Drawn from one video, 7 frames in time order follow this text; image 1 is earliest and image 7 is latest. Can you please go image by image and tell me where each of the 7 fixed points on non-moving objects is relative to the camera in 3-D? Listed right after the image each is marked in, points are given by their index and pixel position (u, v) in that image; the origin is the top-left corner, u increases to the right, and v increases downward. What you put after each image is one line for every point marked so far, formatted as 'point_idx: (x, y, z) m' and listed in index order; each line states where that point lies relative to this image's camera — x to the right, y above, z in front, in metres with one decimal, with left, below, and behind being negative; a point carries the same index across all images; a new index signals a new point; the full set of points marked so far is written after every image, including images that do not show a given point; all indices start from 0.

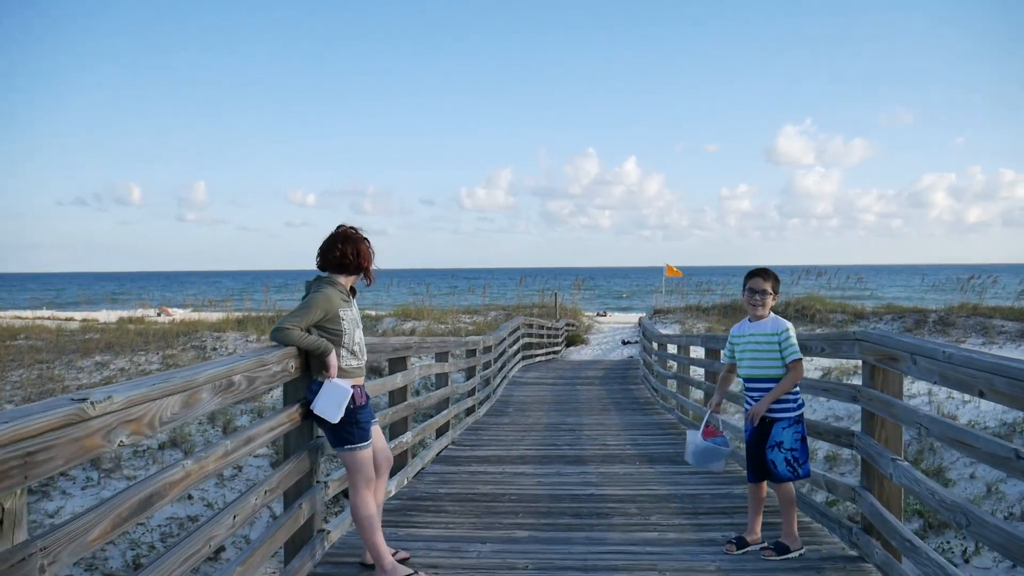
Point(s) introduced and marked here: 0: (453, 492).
0: (-0.4, -1.3, +4.3) m
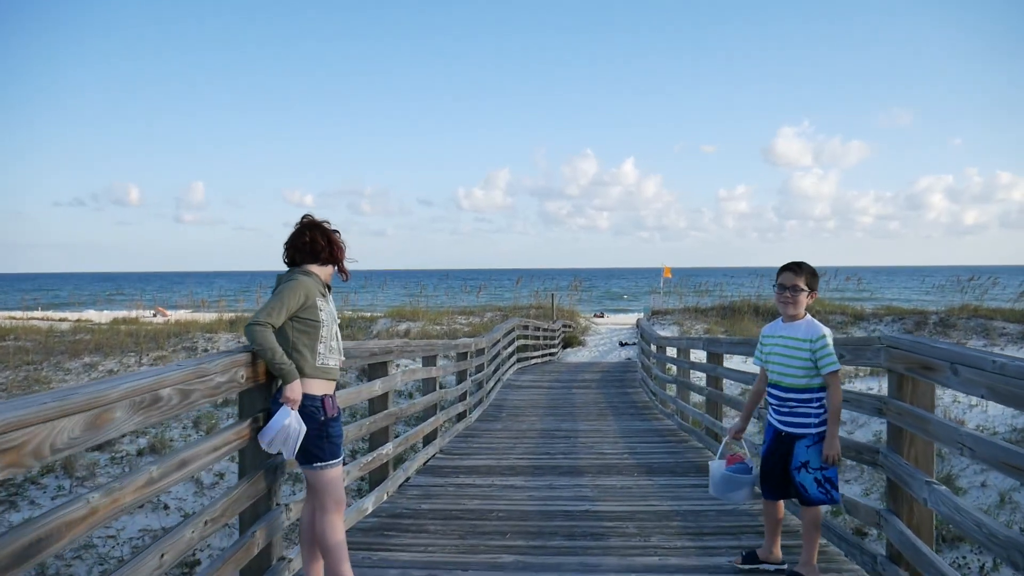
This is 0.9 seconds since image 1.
0: (-0.4, -1.3, +4.0) m
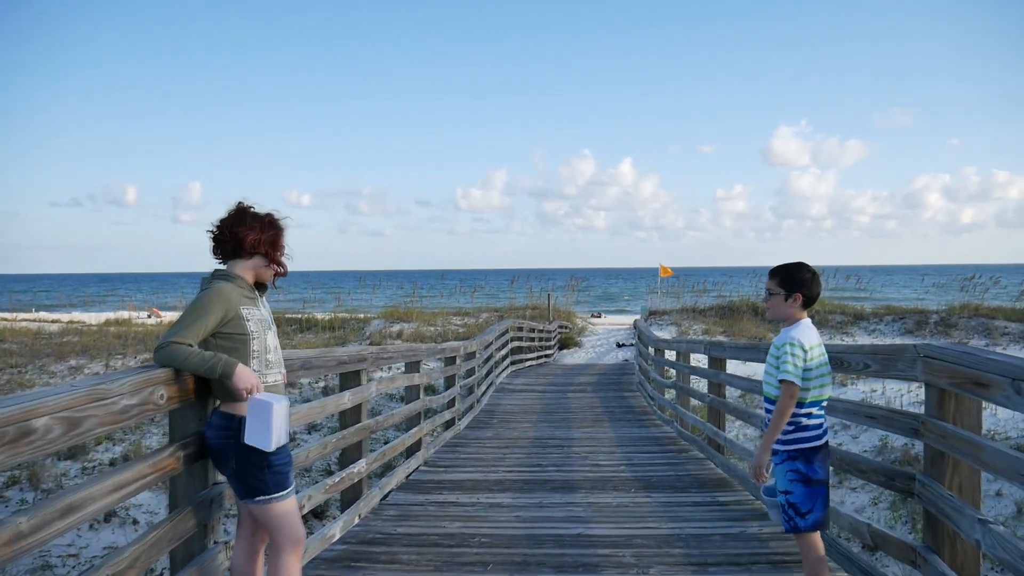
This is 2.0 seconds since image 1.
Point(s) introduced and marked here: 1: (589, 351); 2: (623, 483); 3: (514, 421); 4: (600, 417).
0: (-0.5, -1.3, +3.6) m
1: (+2.2, -1.8, +19.3) m
2: (+0.8, -1.4, +4.8) m
3: (0.0, -1.6, +8.1) m
4: (+1.1, -1.6, +8.3) m
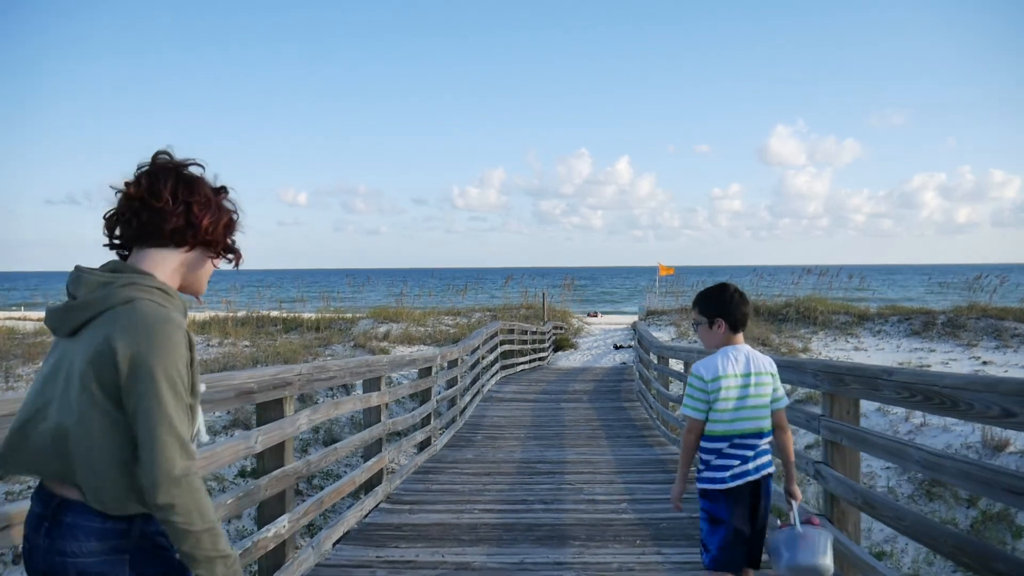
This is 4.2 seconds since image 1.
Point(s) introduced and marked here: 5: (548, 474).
0: (-0.6, -1.3, +2.7) m
1: (+2.0, -1.7, +18.4) m
2: (+0.6, -1.4, +3.9) m
3: (-0.1, -1.6, +7.1) m
4: (+0.9, -1.6, +7.4) m
5: (+0.3, -1.5, +5.4) m
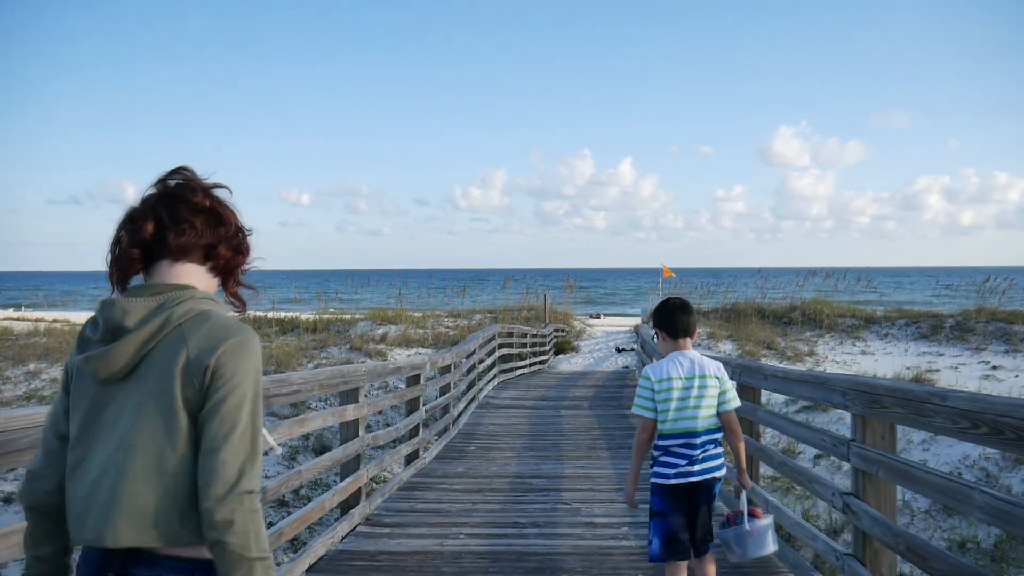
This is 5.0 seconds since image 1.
0: (-0.7, -1.3, +2.3) m
1: (+2.0, -1.8, +18.0) m
2: (+0.6, -1.4, +3.5) m
3: (-0.2, -1.6, +6.8) m
4: (+0.9, -1.6, +7.0) m
5: (+0.2, -1.5, +5.1) m
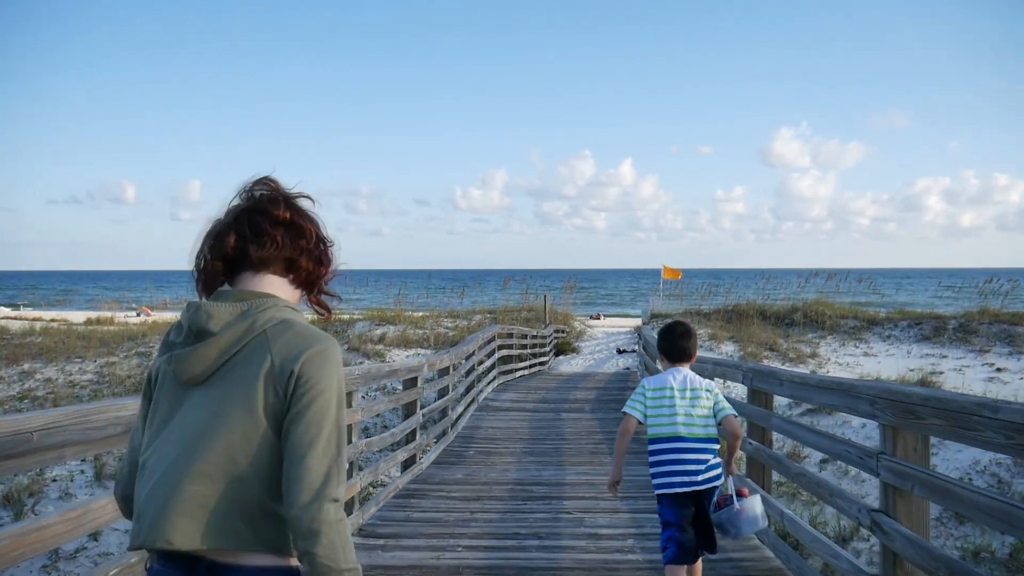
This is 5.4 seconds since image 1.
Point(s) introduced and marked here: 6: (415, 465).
0: (-0.7, -1.3, +2.1) m
1: (+2.0, -1.8, +17.8) m
2: (+0.6, -1.4, +3.3) m
3: (-0.2, -1.6, +6.6) m
4: (+0.9, -1.6, +6.8) m
5: (+0.2, -1.5, +4.9) m
6: (-0.8, -1.4, +5.4) m
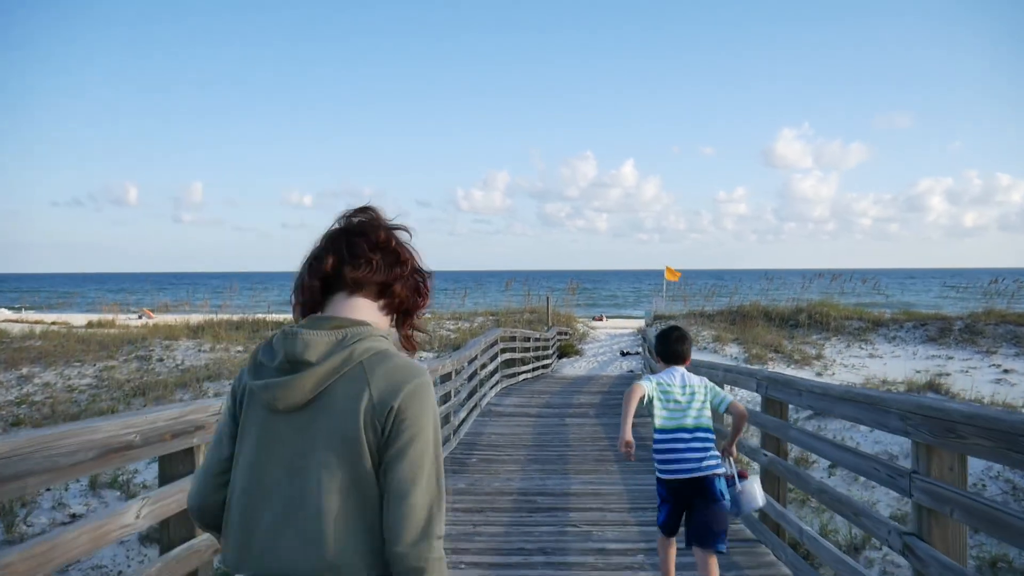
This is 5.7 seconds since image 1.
0: (-0.7, -1.3, +2.0) m
1: (+2.0, -1.9, +17.6) m
2: (+0.6, -1.4, +3.1) m
3: (-0.1, -1.6, +6.4) m
4: (+0.9, -1.6, +6.6) m
5: (+0.3, -1.5, +4.7) m
6: (-0.7, -1.4, +5.3) m
